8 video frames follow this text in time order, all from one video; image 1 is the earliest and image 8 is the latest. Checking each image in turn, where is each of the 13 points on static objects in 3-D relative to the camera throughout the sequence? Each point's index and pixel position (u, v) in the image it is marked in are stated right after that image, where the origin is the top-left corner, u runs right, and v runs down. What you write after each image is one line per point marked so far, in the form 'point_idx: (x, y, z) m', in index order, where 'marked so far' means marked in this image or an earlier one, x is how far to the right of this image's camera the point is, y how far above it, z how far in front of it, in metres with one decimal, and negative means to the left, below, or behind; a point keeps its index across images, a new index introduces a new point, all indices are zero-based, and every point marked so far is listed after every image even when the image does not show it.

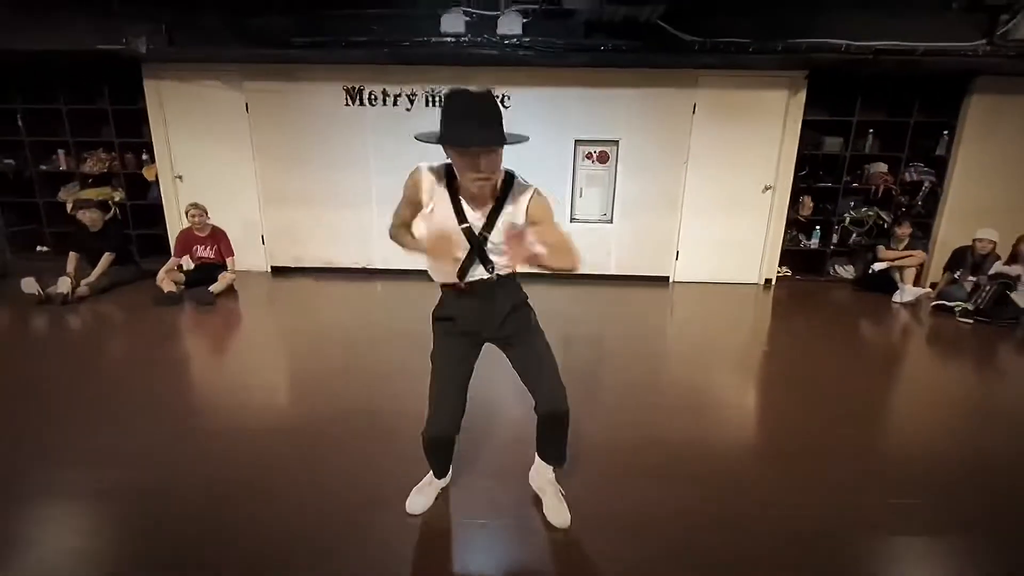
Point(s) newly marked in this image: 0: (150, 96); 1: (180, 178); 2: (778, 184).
0: (-3.5, +1.9, +4.8) m
1: (-3.4, +1.1, +5.0) m
2: (+2.6, +1.0, +4.8) m
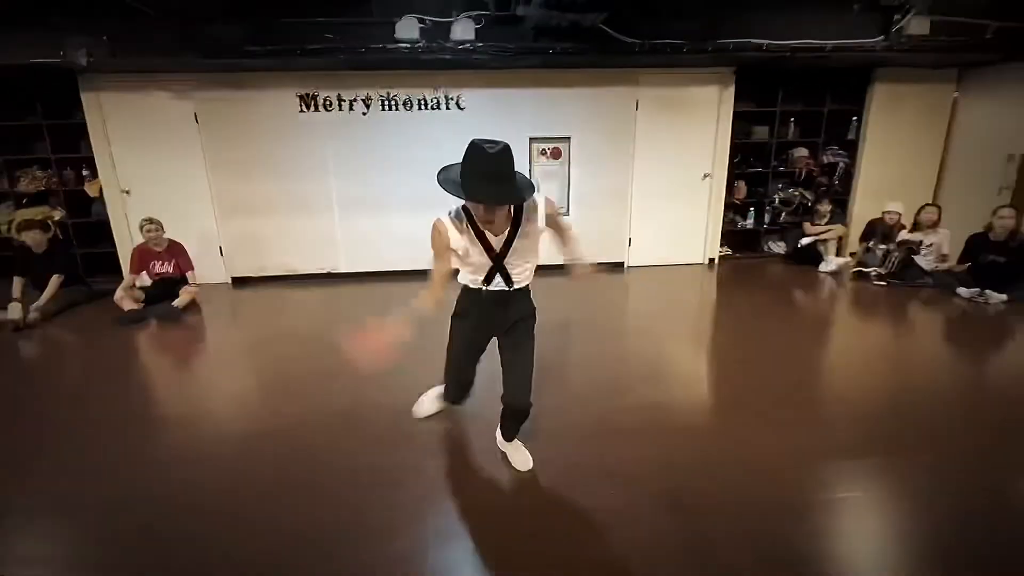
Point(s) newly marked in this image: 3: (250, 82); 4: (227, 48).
0: (-4.0, +1.7, +4.6) m
1: (-3.8, +0.9, +4.8) m
2: (+2.2, +1.3, +5.3) m
3: (-2.5, +2.0, +4.6) m
4: (-2.4, +2.1, +4.2) m
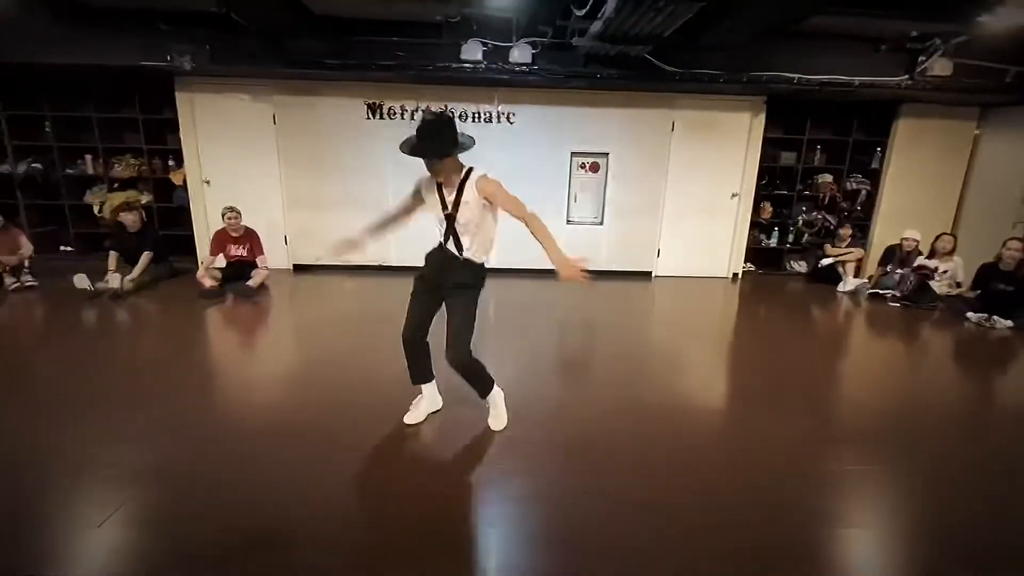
0: (-3.5, +1.9, +5.2) m
1: (-3.4, +1.2, +5.4) m
2: (+2.7, +1.1, +5.6) m
3: (-2.0, +2.1, +5.2) m
4: (-2.0, +2.2, +4.7) m
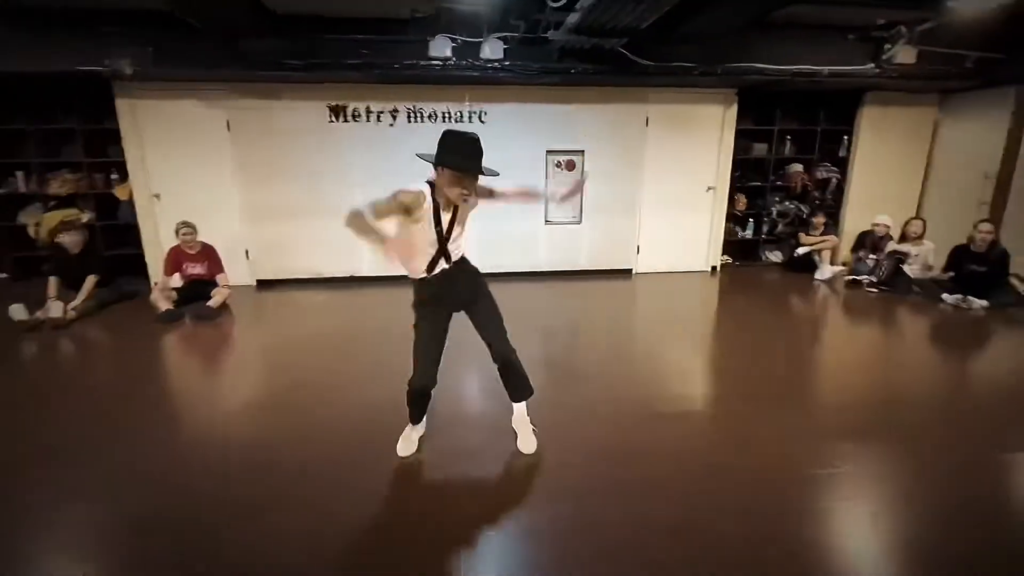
0: (-3.8, +1.7, +4.8) m
1: (-3.6, +0.9, +5.0) m
2: (+2.4, +1.2, +5.6) m
3: (-2.3, +1.9, +4.8) m
4: (-2.2, +2.1, +4.4) m
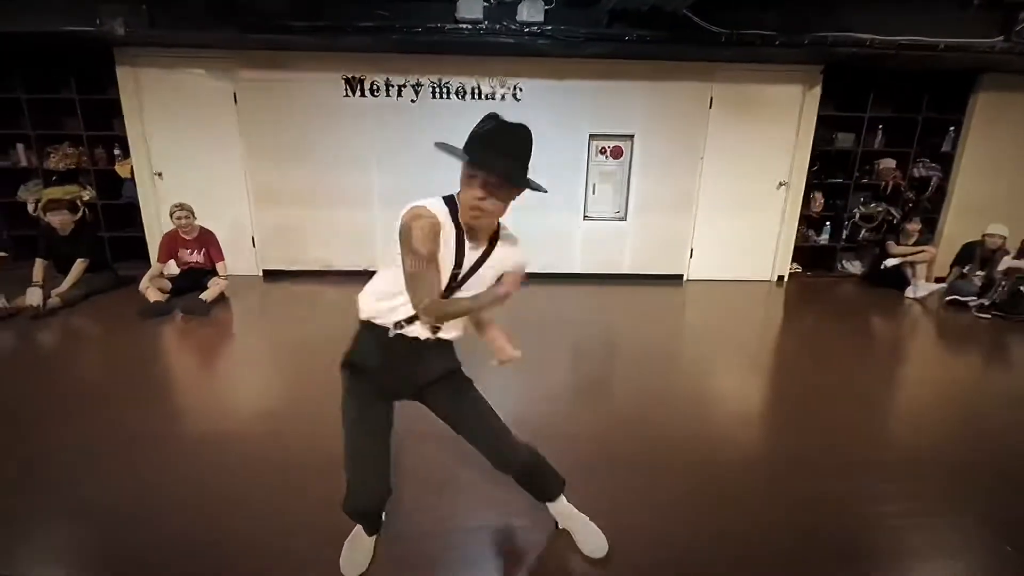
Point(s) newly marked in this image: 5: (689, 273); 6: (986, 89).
0: (-3.4, +1.8, +4.3) m
1: (-3.3, +1.1, +4.6) m
2: (+2.7, +1.0, +4.8) m
3: (-1.9, +2.0, +4.3) m
4: (-1.9, +2.1, +3.9) m
5: (+1.8, +0.2, +5.1) m
6: (+4.4, +1.8, +4.5) m
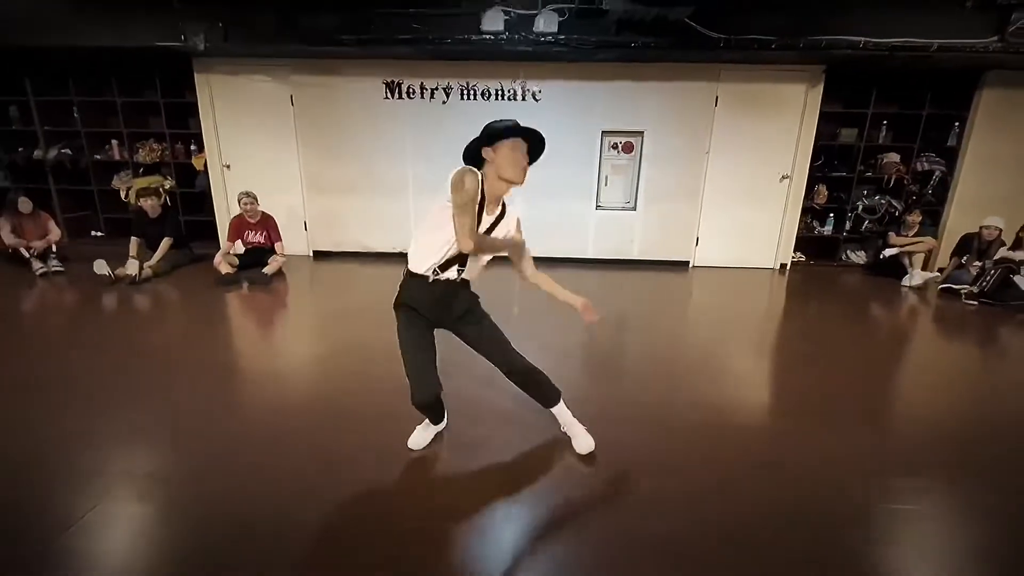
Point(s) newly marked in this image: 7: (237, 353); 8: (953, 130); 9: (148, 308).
0: (-3.2, +2.1, +5.1) m
1: (-3.1, +1.3, +5.3) m
2: (+2.9, +1.2, +5.1) m
3: (-1.7, +2.2, +4.9) m
4: (-1.7, +2.3, +4.5) m
5: (+2.0, +0.3, +5.4) m
6: (+4.6, +1.9, +4.7) m
7: (-2.1, -0.5, +3.8) m
8: (+4.5, +1.6, +5.0) m
9: (-3.3, -0.2, +4.4) m
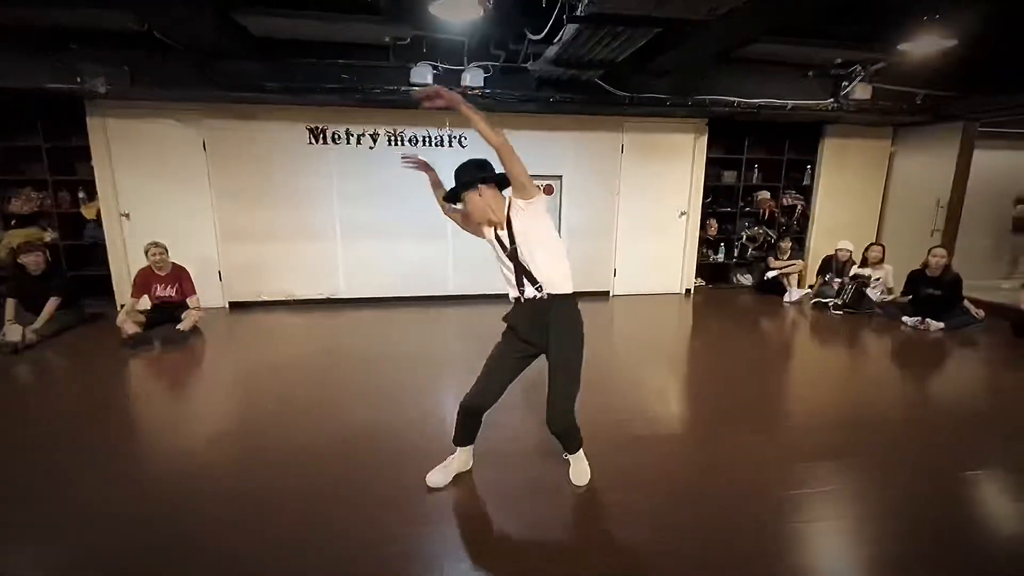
0: (-4.0, +1.5, +4.7) m
1: (-3.8, +0.7, +4.9) m
2: (+2.1, +0.9, +5.8) m
3: (-2.5, +1.7, +4.8) m
4: (-2.4, +1.9, +4.4) m
5: (+1.2, 0.0, +5.9) m
6: (+3.7, +1.8, +5.8) m
7: (-2.5, -0.9, +3.4) m
8: (+3.6, +1.4, +6.1) m
9: (-3.7, -0.7, +3.9) m
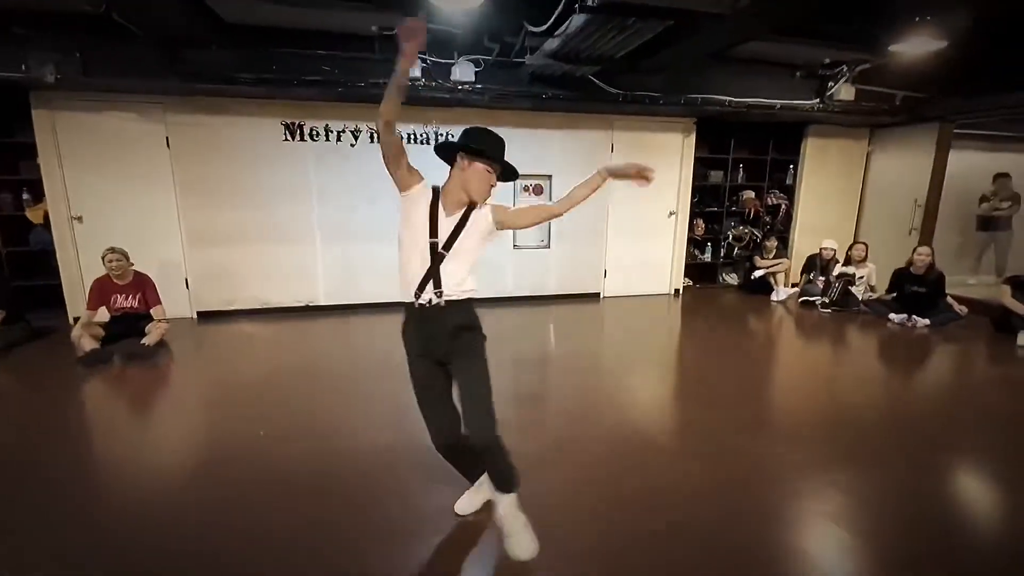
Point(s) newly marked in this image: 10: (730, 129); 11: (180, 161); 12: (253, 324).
0: (-4.0, +1.4, +4.2) m
1: (-3.9, +0.6, +4.4) m
2: (+2.0, +0.9, +5.8) m
3: (-2.6, +1.6, +4.5) m
4: (-2.5, +1.8, +4.1) m
5: (+1.1, 0.0, +5.8) m
6: (+3.6, +1.8, +5.8) m
7: (-2.4, -1.0, +3.1) m
8: (+3.5, +1.5, +6.1) m
9: (-3.7, -0.8, +3.4) m
10: (+2.6, +1.9, +5.9) m
11: (-3.0, +1.2, +4.5) m
12: (-2.5, -0.4, +4.8) m
